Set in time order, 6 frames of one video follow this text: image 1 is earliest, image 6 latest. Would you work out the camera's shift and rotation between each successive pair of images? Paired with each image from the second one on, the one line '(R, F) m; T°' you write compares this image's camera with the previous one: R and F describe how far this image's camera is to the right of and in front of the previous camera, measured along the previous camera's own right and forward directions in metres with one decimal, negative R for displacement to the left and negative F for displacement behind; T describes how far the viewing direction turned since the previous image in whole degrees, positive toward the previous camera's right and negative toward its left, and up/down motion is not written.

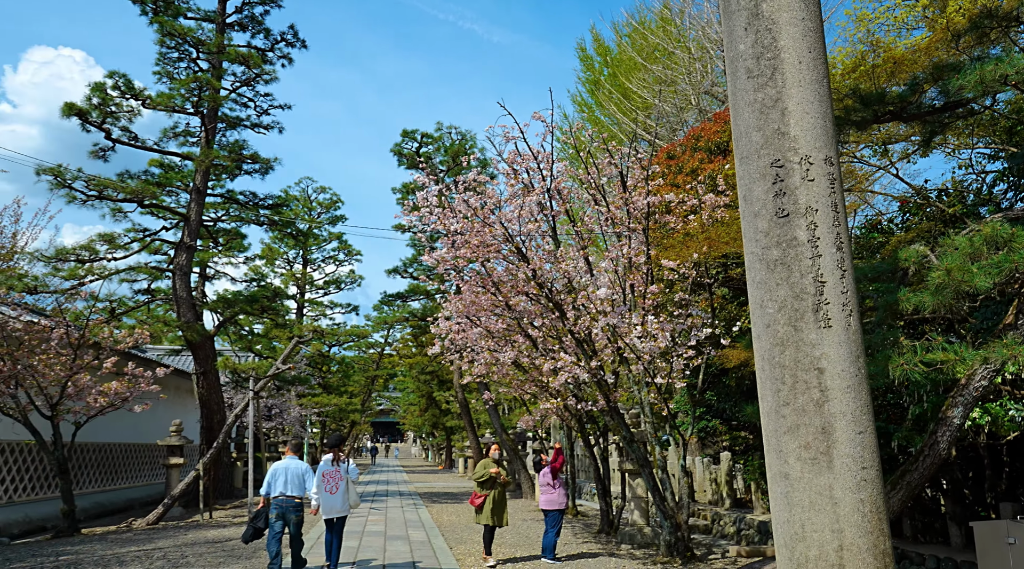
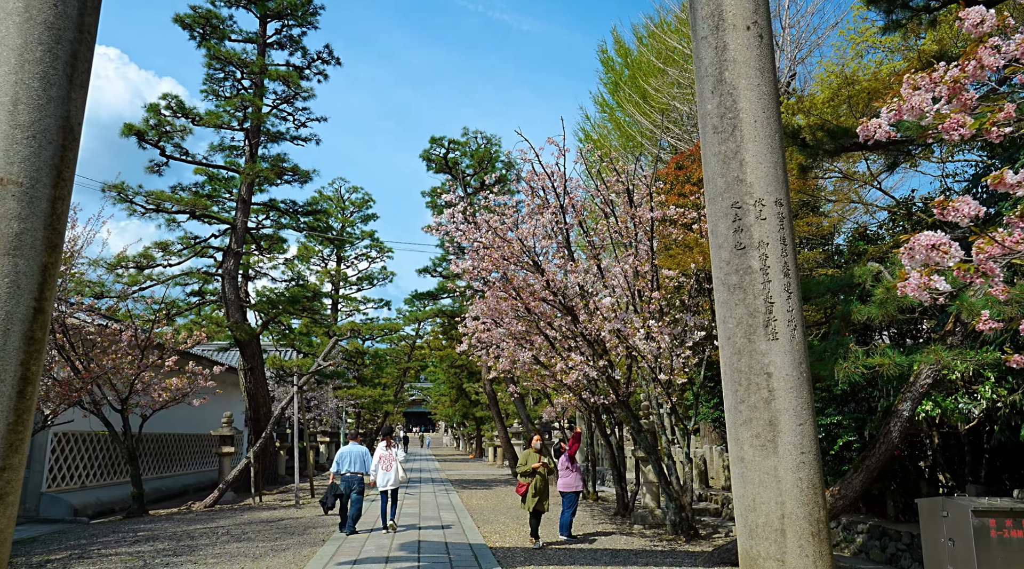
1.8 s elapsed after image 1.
(+0.1, -1.0) m; -2°
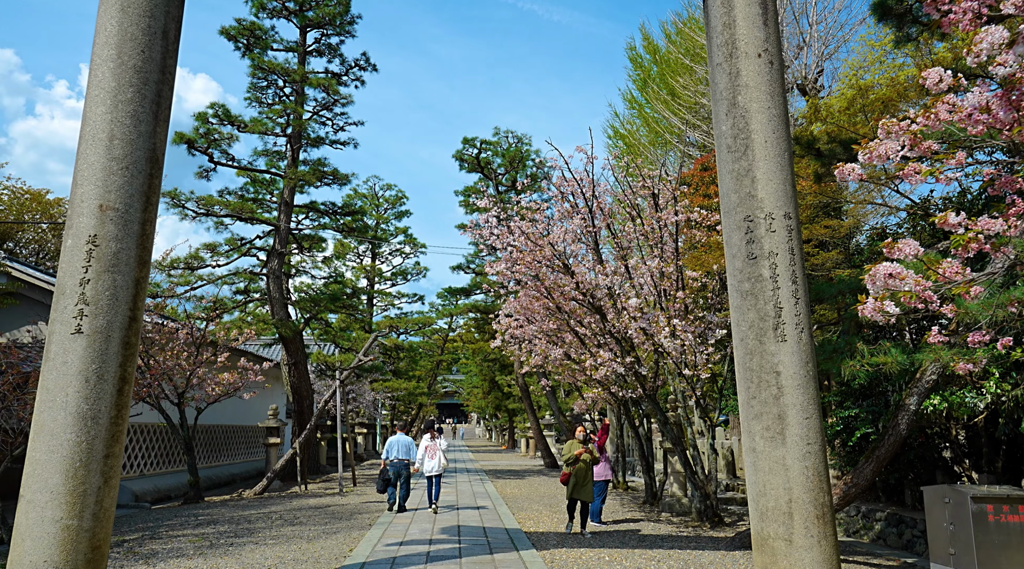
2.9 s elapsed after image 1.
(0.0, -0.6) m; -2°
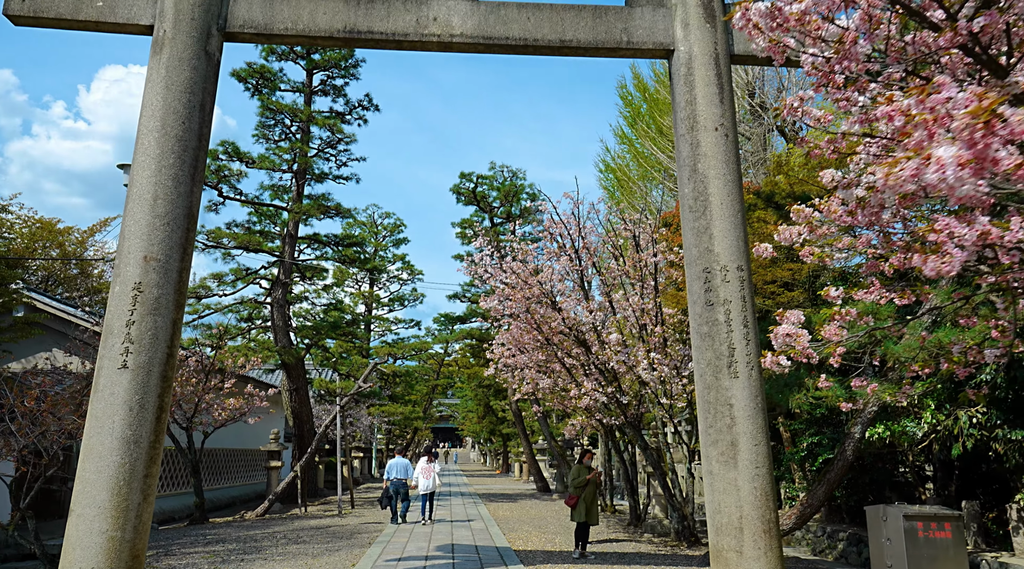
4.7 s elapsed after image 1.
(+0.1, -0.8) m; 0°
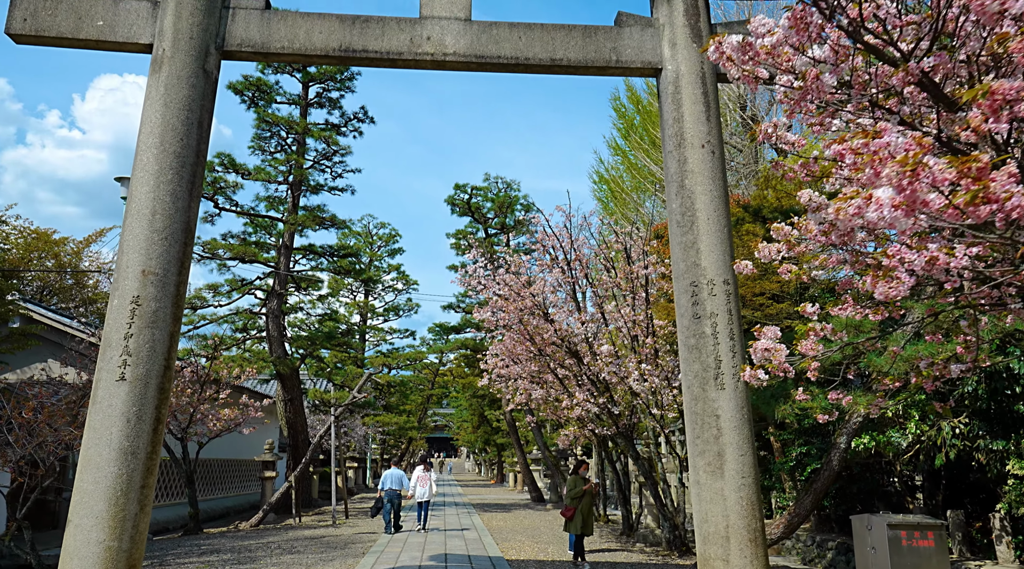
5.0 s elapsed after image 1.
(0.0, -0.1) m; 0°
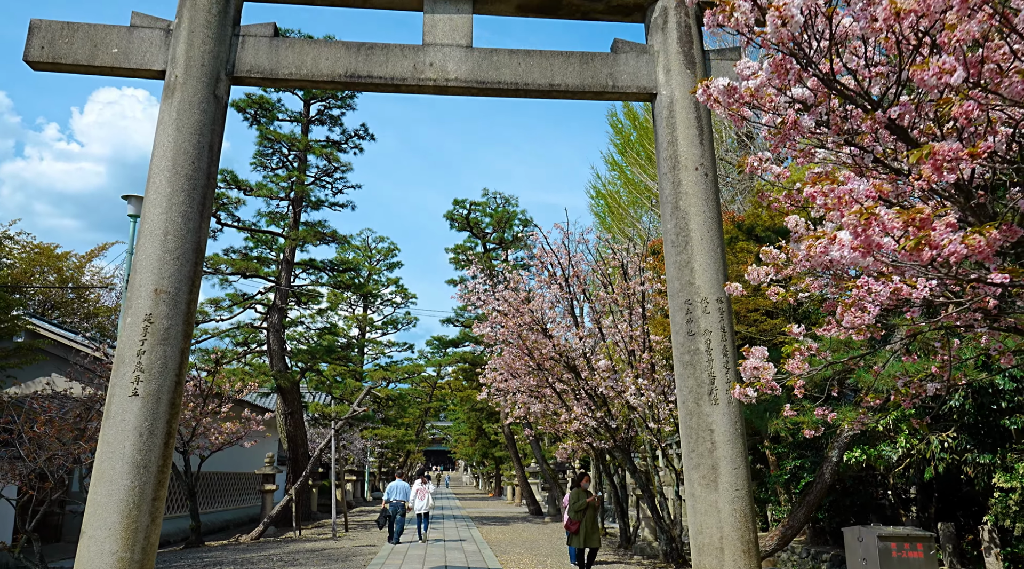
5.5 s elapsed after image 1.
(0.0, -0.2) m; 0°
